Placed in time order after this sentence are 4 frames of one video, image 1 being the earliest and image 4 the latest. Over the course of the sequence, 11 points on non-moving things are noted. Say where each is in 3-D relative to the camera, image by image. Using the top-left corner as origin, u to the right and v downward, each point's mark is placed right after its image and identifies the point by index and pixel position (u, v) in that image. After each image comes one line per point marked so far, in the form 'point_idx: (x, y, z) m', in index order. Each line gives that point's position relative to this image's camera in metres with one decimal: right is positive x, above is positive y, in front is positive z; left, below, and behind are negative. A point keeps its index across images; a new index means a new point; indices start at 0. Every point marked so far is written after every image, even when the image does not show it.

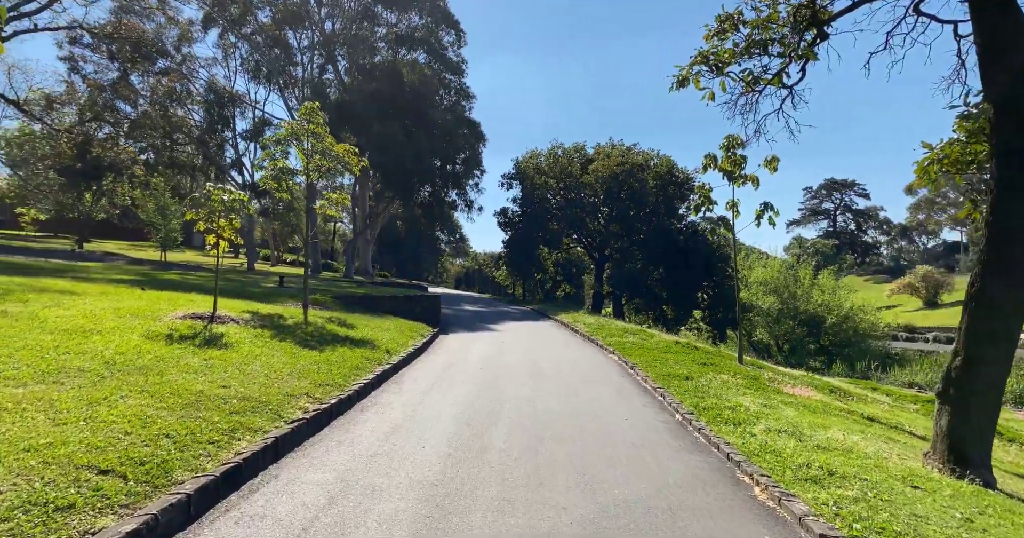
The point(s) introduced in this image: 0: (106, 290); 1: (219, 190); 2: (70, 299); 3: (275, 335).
0: (-8.4, -0.4, +11.2) m
1: (-5.1, +1.5, +9.4) m
2: (-7.3, -0.5, +9.0) m
3: (-3.9, -1.0, +8.9) m
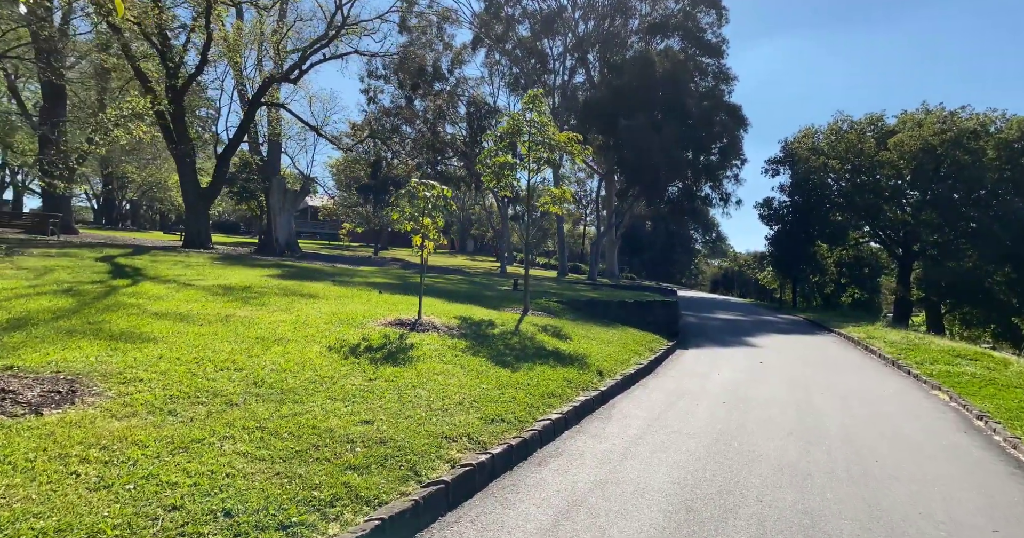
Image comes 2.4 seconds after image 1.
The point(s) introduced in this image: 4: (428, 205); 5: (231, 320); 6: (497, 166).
0: (-3.6, -0.5, +11.9) m
1: (-1.5, +1.4, +8.8) m
2: (-3.7, -0.6, +9.4) m
3: (-0.6, -1.1, +7.8) m
4: (-1.4, +1.1, +8.9) m
5: (-3.7, -0.6, +7.2) m
6: (-0.6, +2.8, +14.4) m
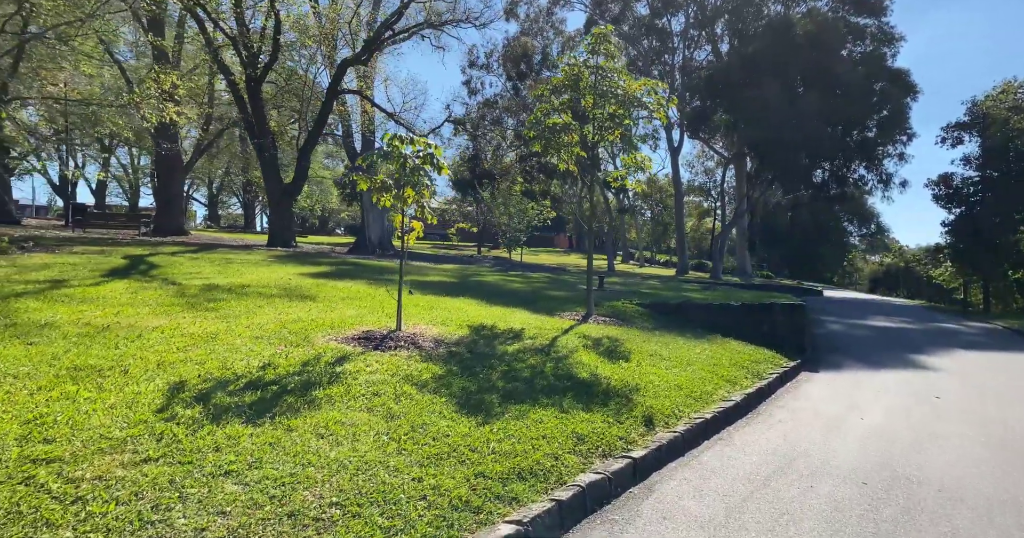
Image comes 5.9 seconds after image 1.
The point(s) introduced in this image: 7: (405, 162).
0: (-2.7, -0.4, +9.9) m
1: (-1.3, +1.5, +6.4) m
2: (-3.3, -0.5, +7.4) m
3: (-0.7, -1.0, +5.2) m
4: (-1.2, +1.2, +6.5) m
5: (-3.8, -0.6, +5.3) m
6: (+0.8, +2.9, +11.6) m
7: (-1.2, +1.2, +6.5) m
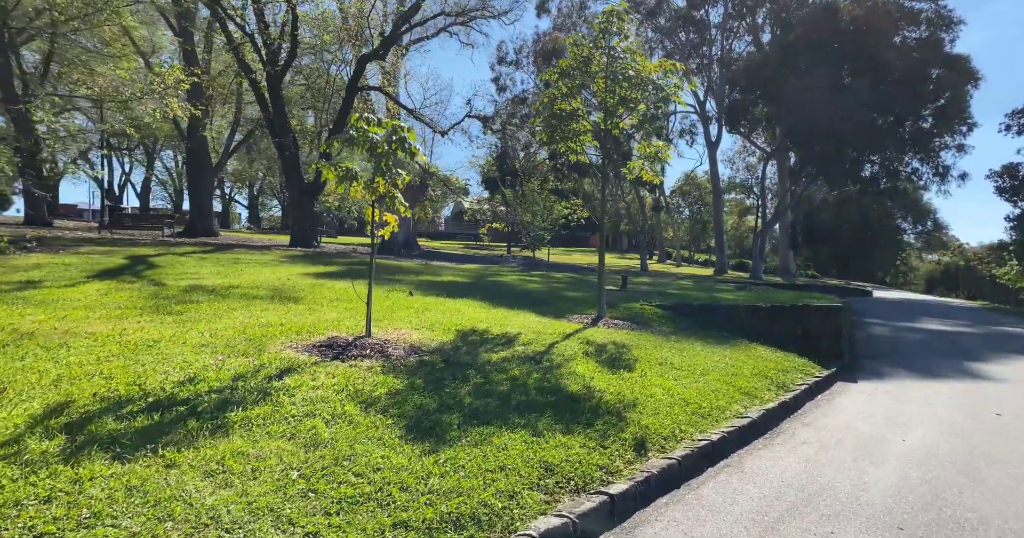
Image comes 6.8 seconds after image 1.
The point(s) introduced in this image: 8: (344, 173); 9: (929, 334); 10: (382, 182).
0: (-2.7, -0.4, +9.4) m
1: (-1.5, +1.5, +5.8) m
2: (-3.4, -0.5, +7.0) m
3: (-1.0, -1.0, +4.6) m
4: (-1.4, +1.2, +5.8) m
5: (-4.1, -0.6, +4.8) m
6: (+0.9, +2.9, +10.8) m
7: (-1.4, +1.2, +5.8) m
8: (-1.7, +1.0, +6.0) m
9: (+11.0, -1.8, +14.4) m
10: (-1.4, +0.9, +6.0) m
